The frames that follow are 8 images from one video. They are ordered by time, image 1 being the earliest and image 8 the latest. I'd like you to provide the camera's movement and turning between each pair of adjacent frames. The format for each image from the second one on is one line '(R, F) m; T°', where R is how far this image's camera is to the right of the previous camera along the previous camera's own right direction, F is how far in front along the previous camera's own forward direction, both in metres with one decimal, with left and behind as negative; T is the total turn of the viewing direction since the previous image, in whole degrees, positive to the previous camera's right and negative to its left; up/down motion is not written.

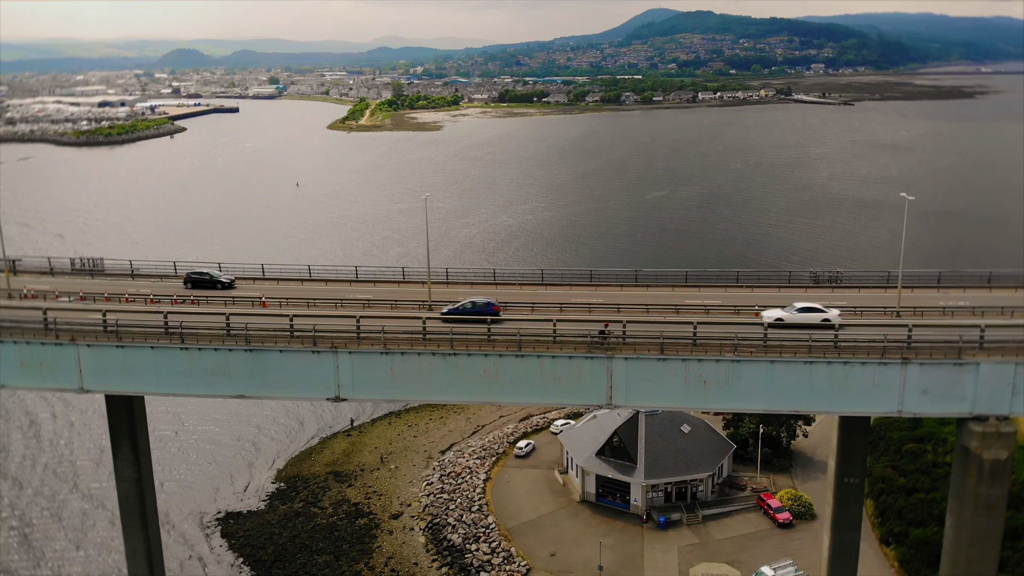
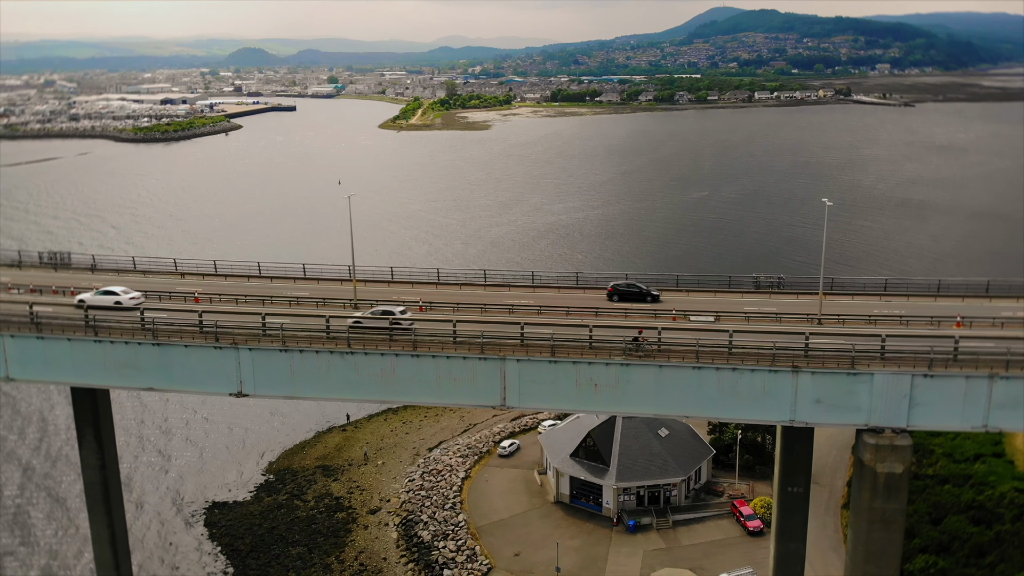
(+2.7, 0.0) m; -4°
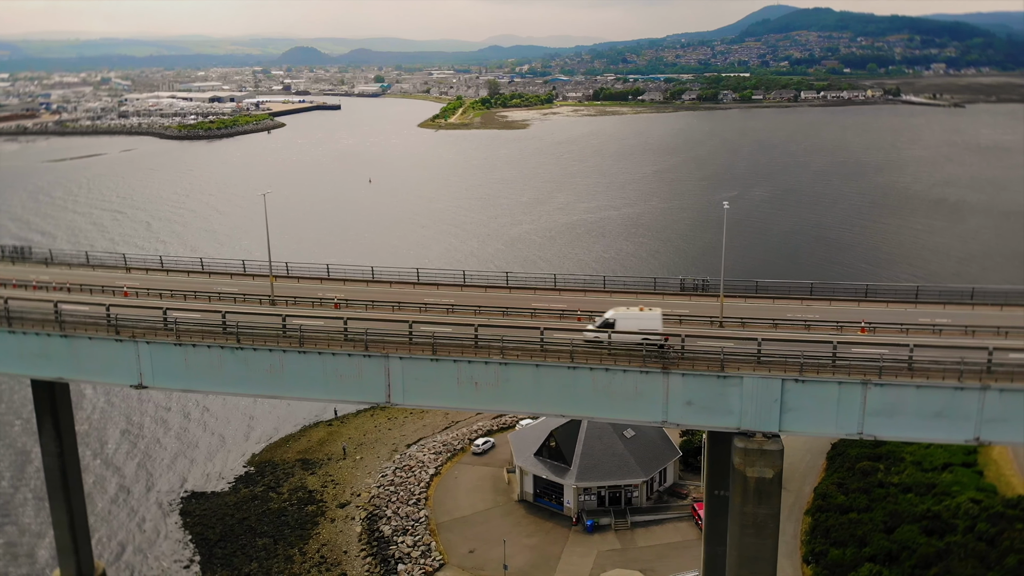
(+2.7, -0.1) m; -3°
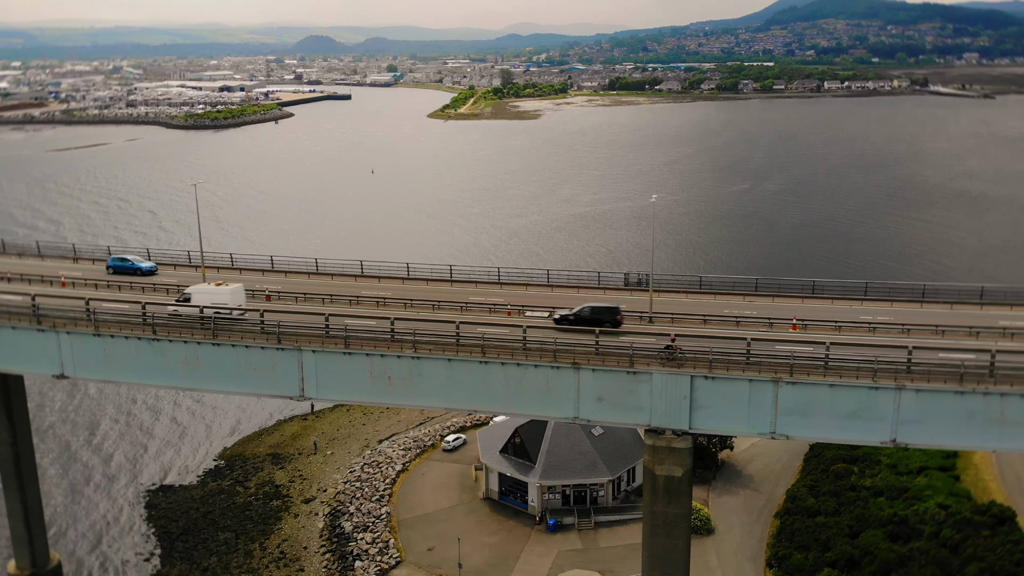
(+1.6, +0.5) m; -1°
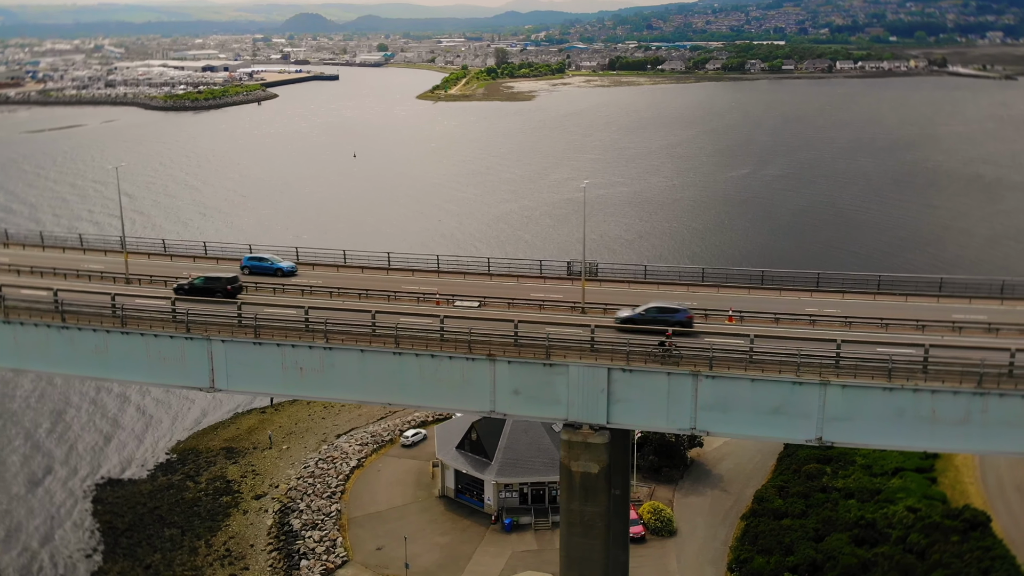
(+1.1, +1.2) m; +1°
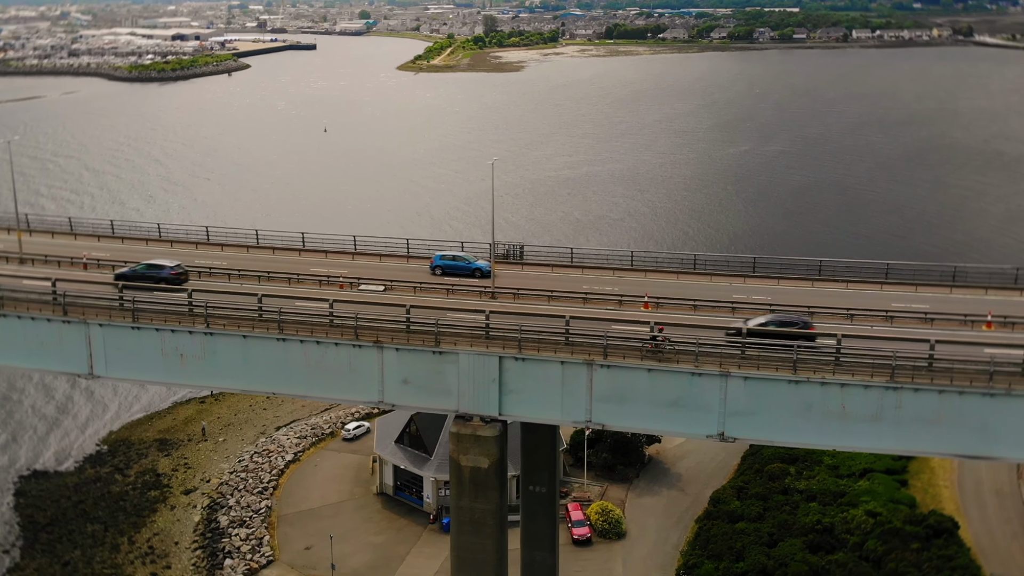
(+1.3, +1.9) m; +1°
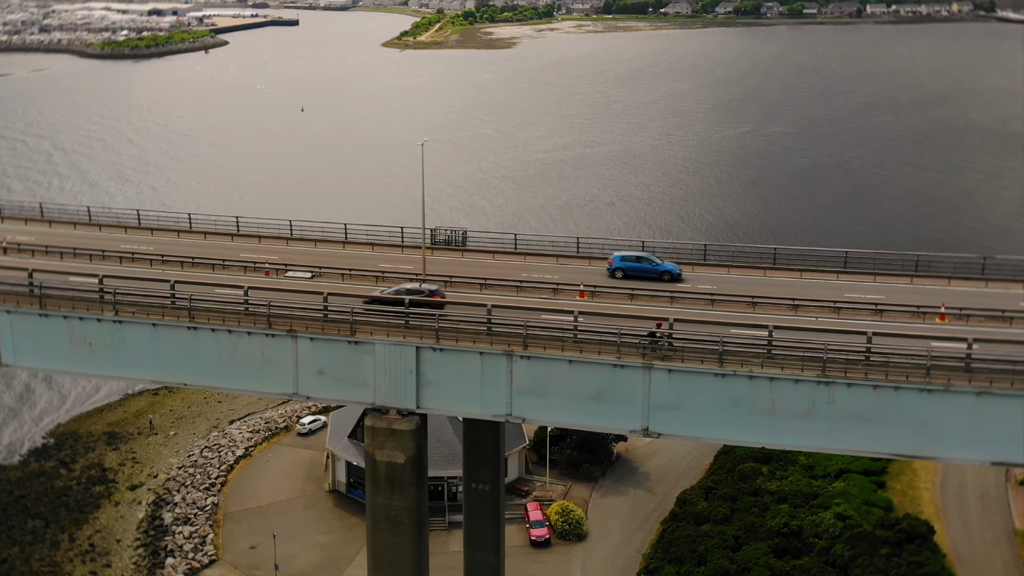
(+0.9, +1.3) m; +1°
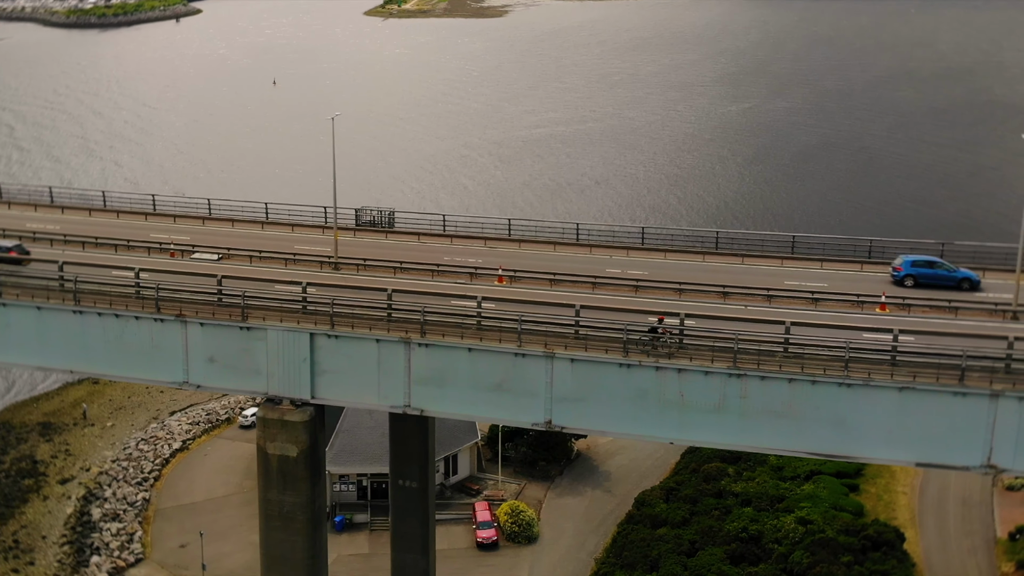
(+1.0, +1.3) m; +1°
